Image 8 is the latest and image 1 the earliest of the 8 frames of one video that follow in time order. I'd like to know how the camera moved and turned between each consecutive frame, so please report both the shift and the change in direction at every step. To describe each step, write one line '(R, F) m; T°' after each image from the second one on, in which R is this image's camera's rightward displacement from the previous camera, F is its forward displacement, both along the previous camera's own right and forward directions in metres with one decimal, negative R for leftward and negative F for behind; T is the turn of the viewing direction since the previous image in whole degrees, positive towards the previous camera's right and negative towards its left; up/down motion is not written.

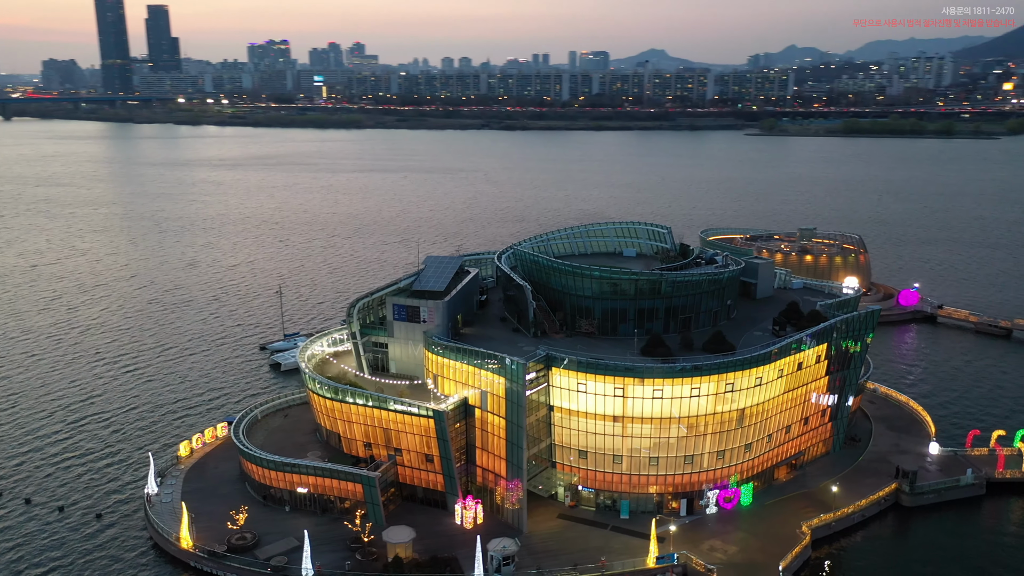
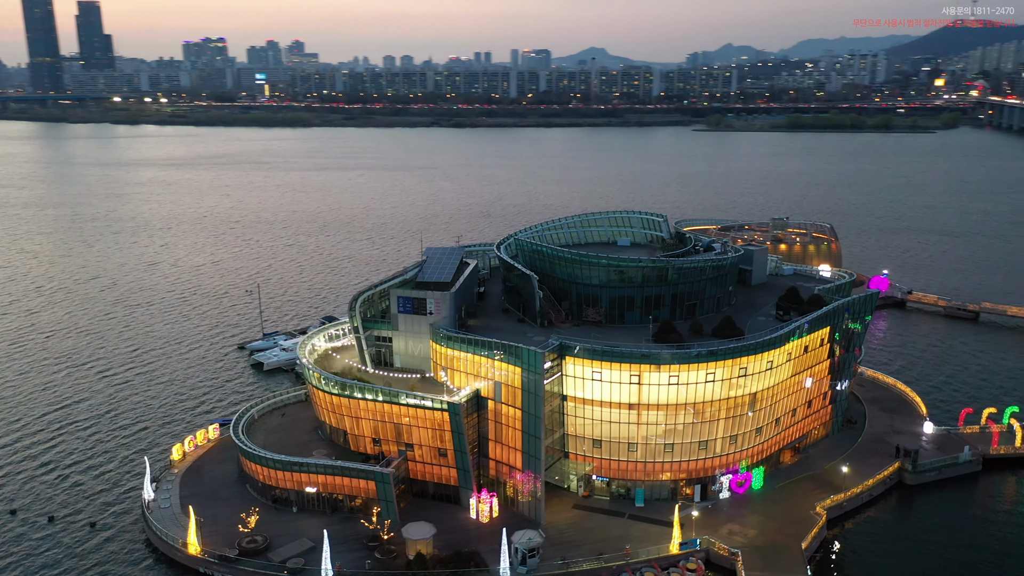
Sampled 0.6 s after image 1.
(-4.4, +0.9) m; +4°
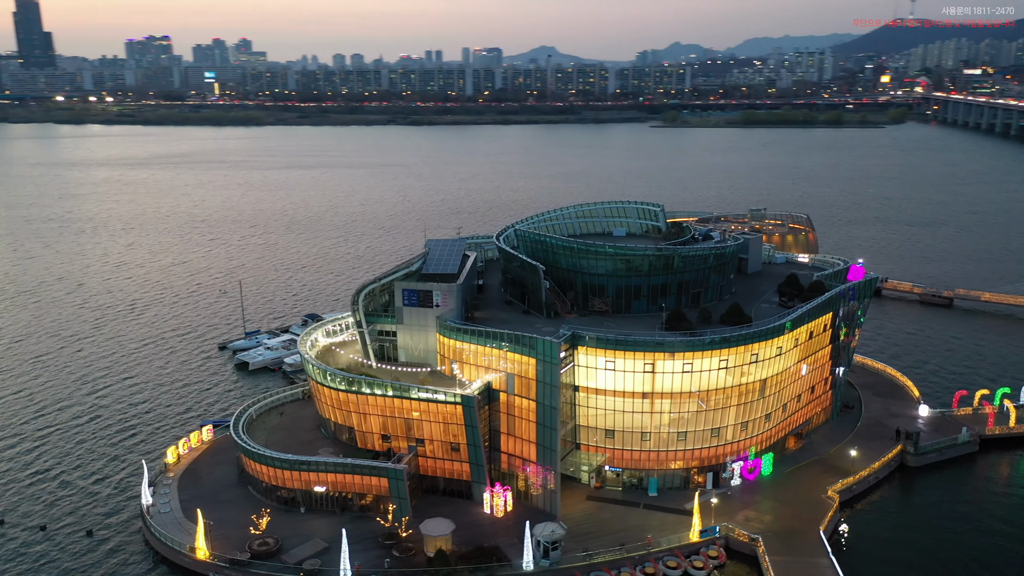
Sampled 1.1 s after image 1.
(-3.7, +0.9) m; +3°
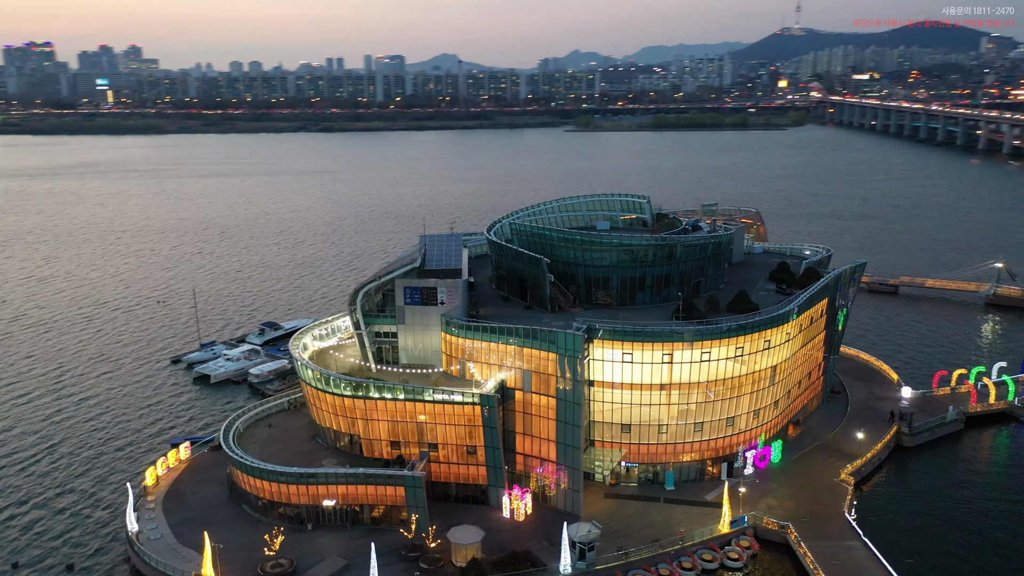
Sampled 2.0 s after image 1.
(-6.5, +2.4) m; +6°
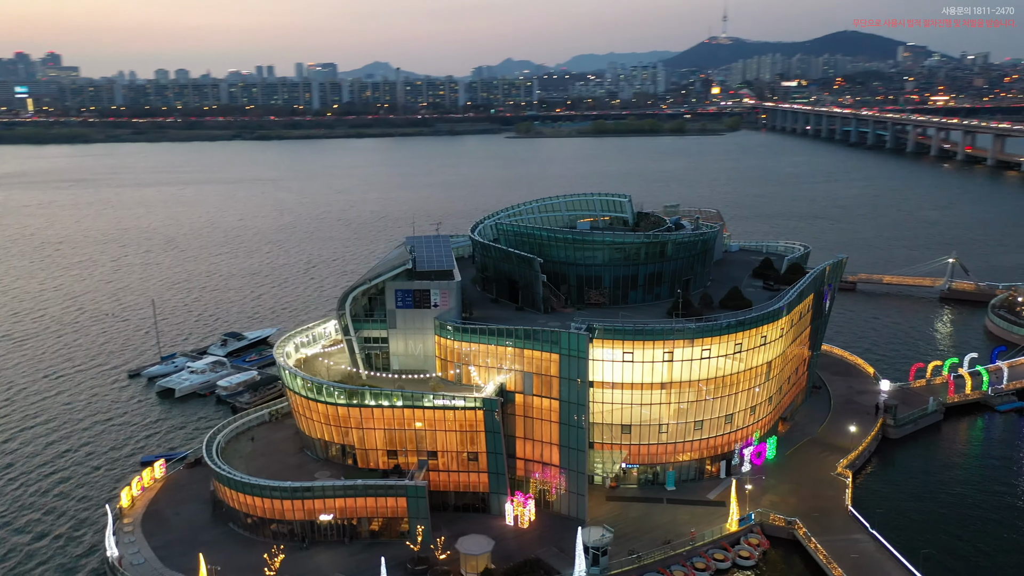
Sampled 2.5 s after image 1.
(-3.7, +1.6) m; +4°
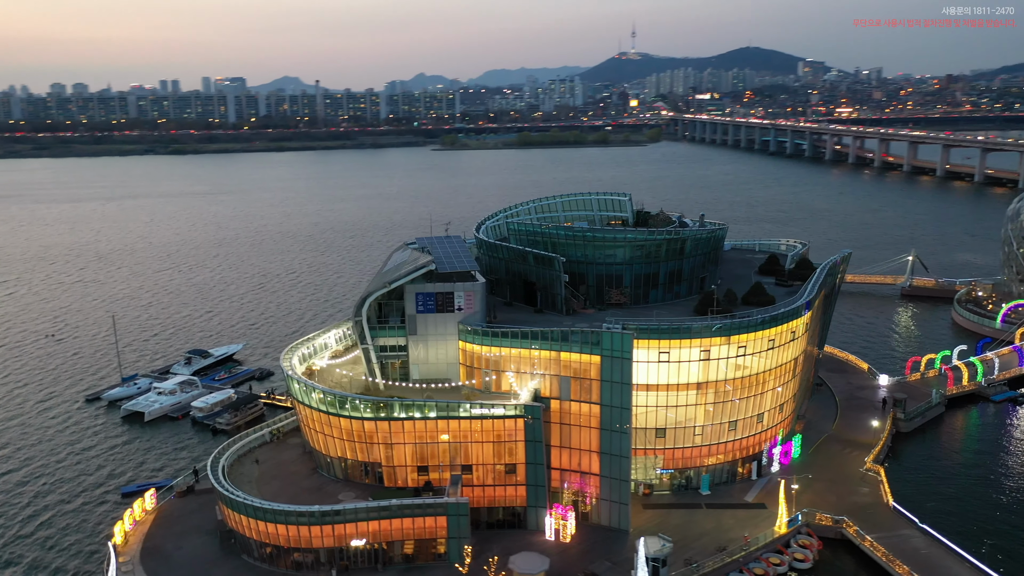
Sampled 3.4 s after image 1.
(-6.6, +3.2) m; +6°
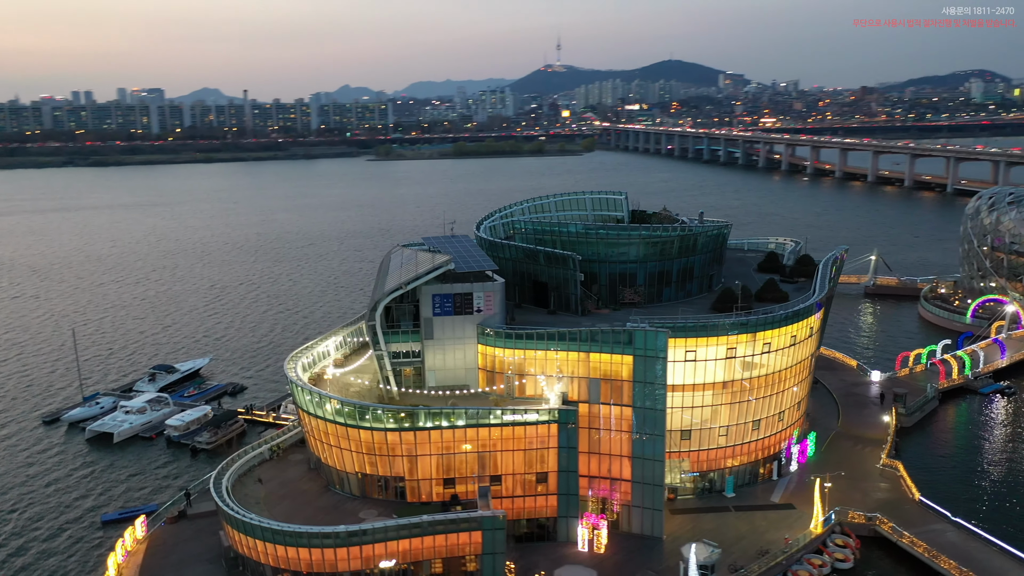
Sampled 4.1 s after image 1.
(-5.1, +2.6) m; +5°
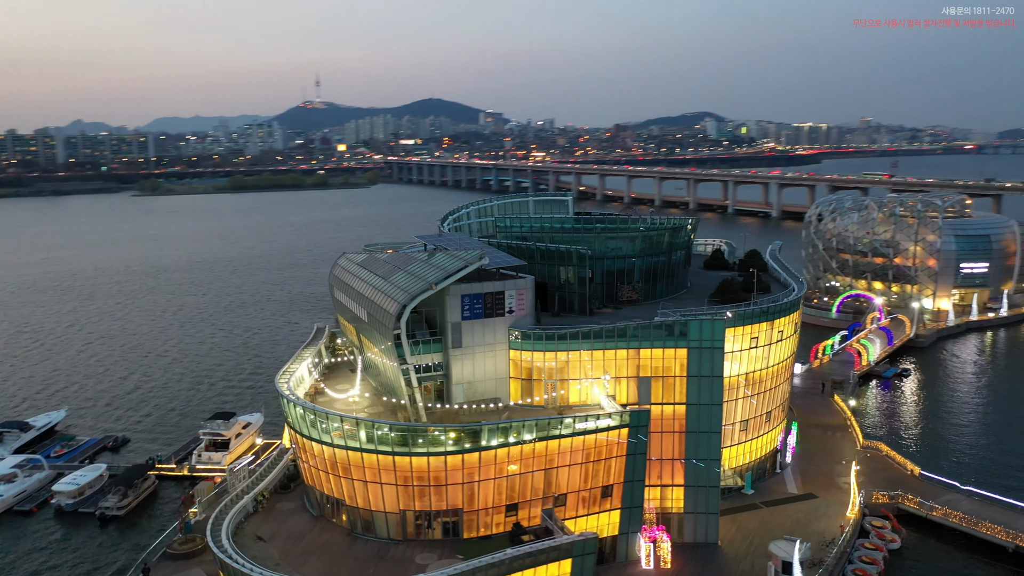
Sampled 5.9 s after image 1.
(-12.9, +6.9) m; +16°
